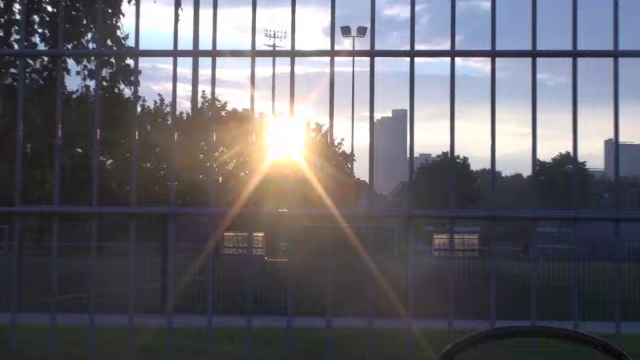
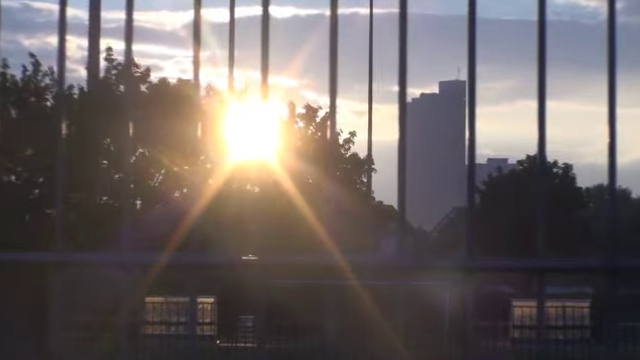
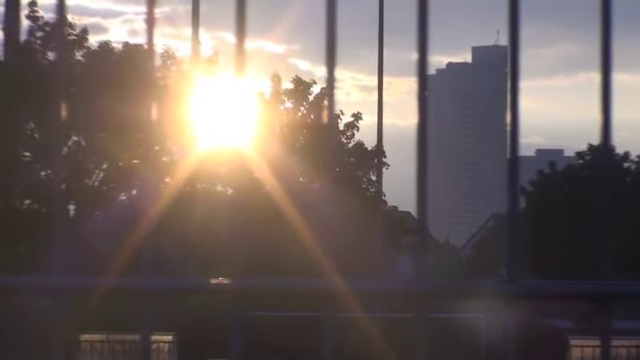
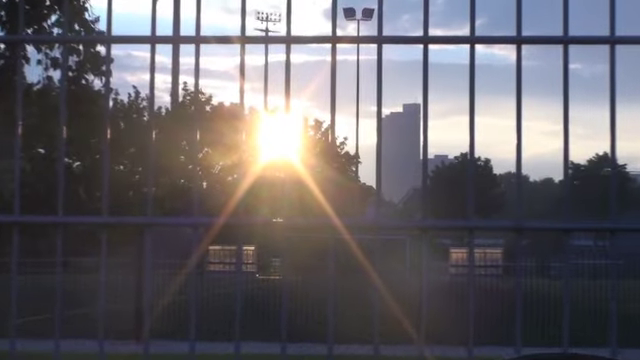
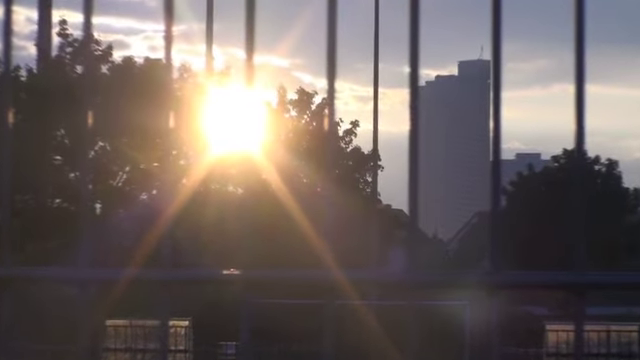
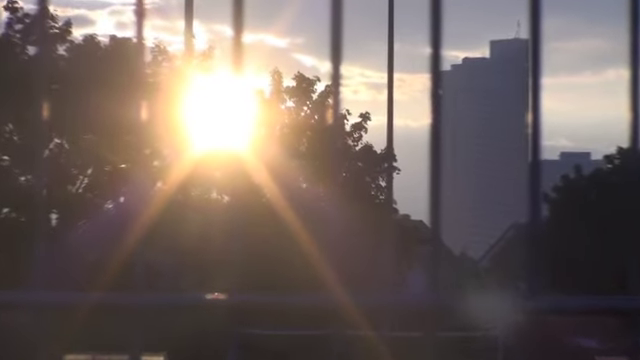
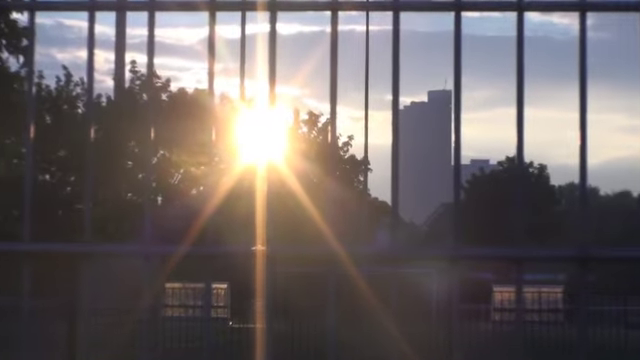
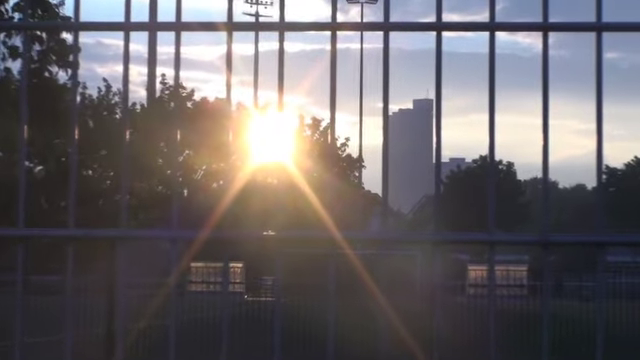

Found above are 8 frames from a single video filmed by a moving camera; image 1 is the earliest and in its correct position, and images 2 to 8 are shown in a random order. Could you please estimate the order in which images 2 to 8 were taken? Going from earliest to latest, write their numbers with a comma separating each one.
4, 8, 7, 2, 5, 3, 6
